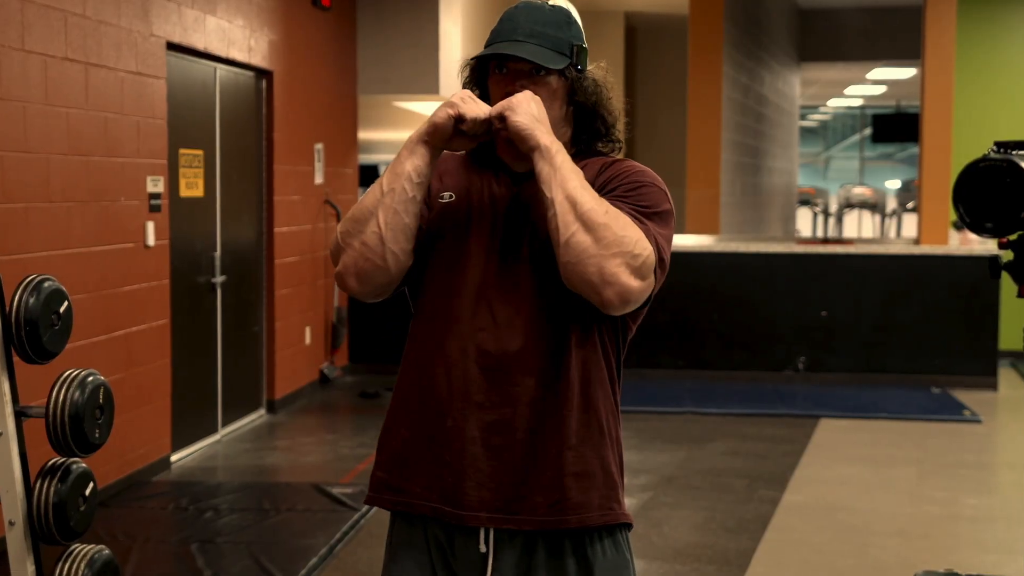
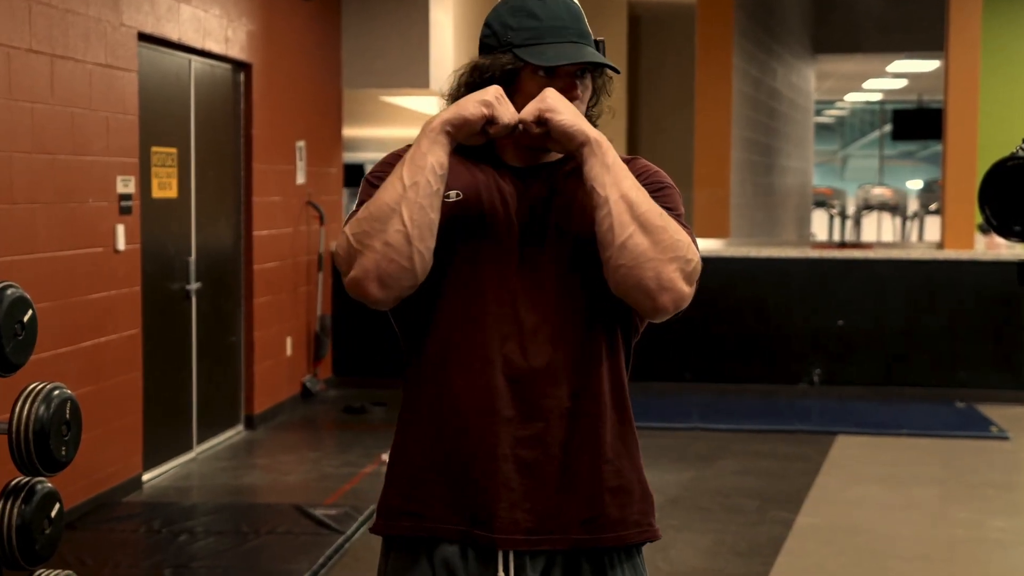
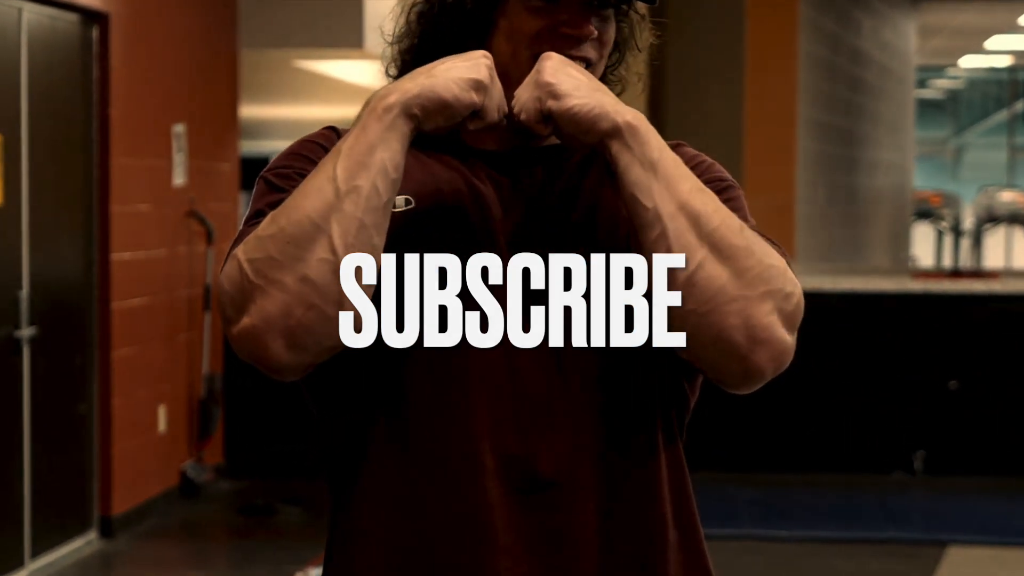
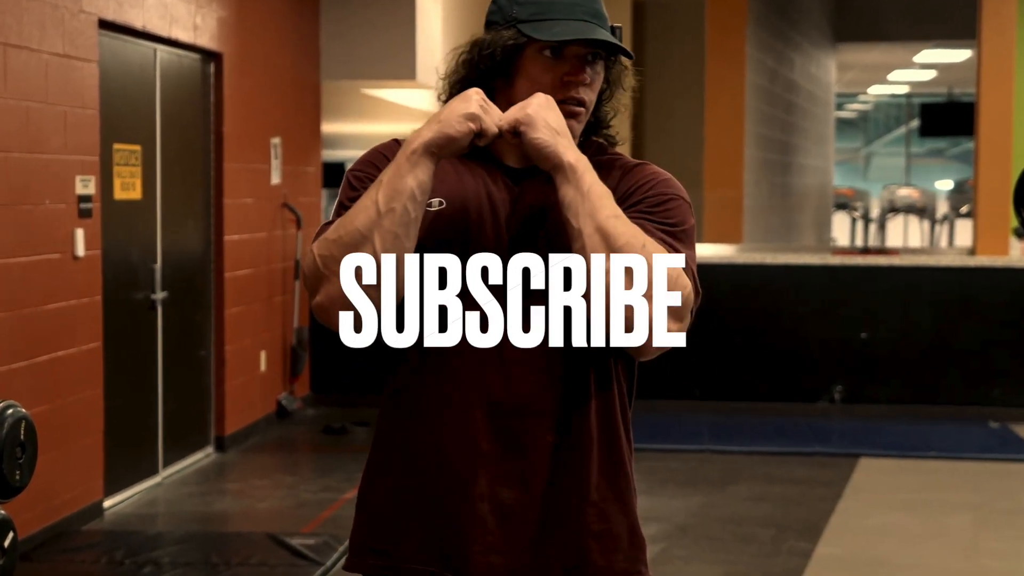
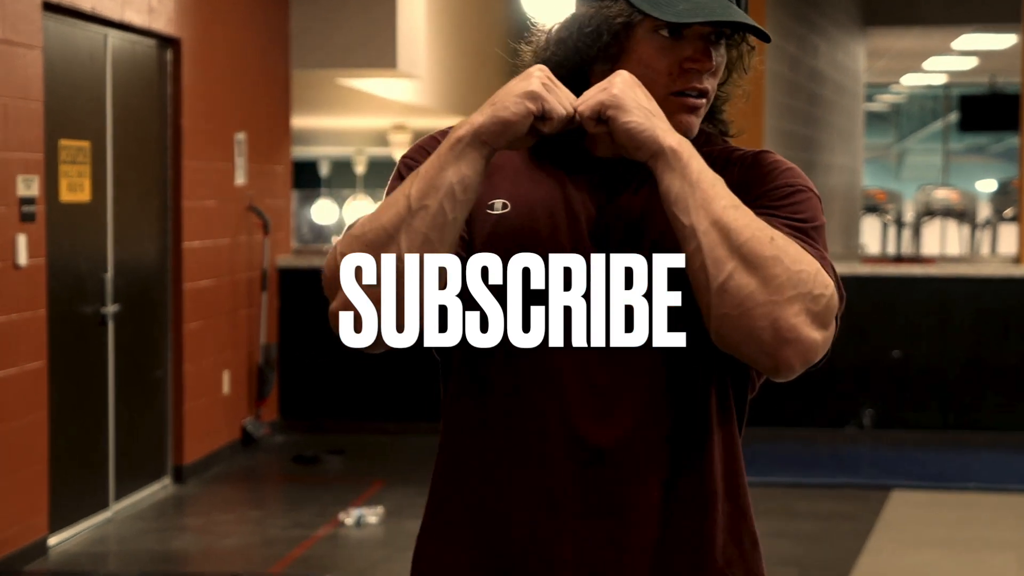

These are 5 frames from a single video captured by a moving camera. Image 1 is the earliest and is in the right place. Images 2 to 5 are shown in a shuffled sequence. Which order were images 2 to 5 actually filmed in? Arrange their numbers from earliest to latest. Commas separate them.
2, 4, 5, 3
